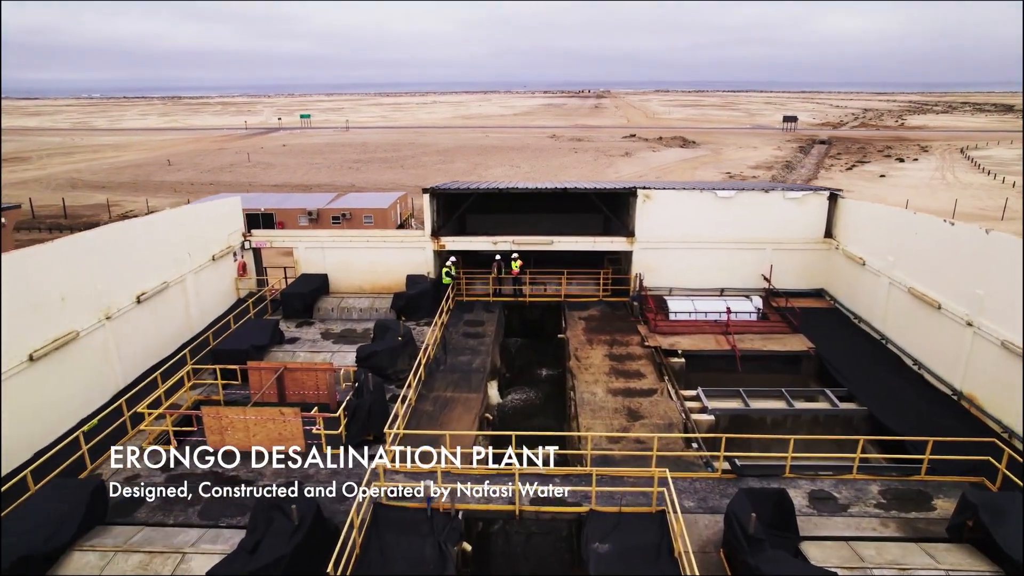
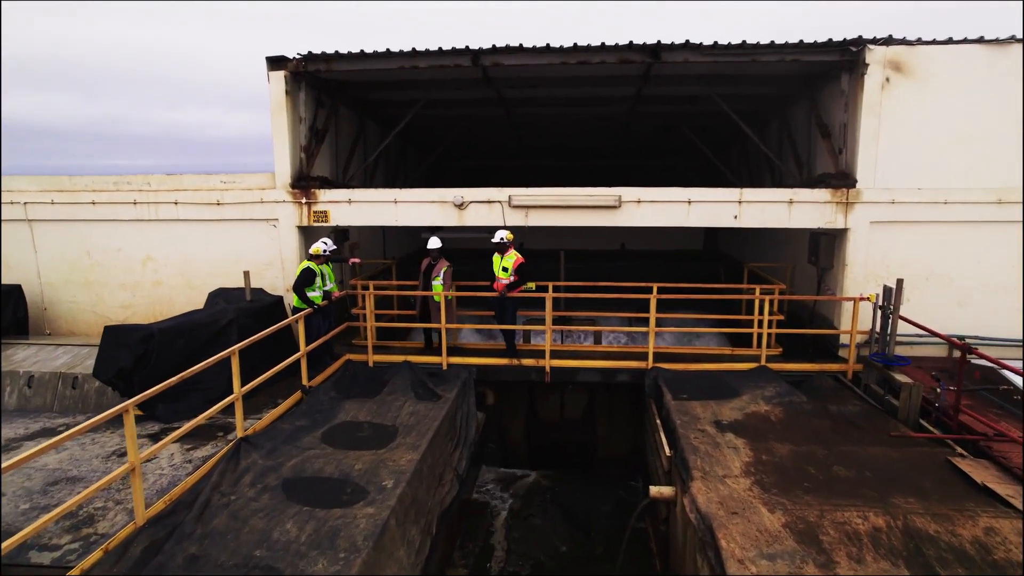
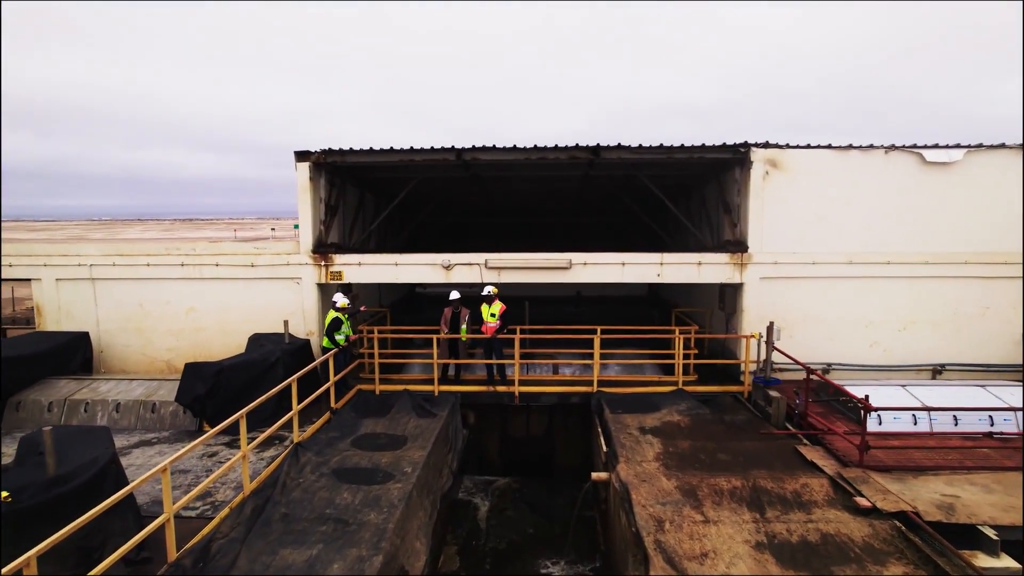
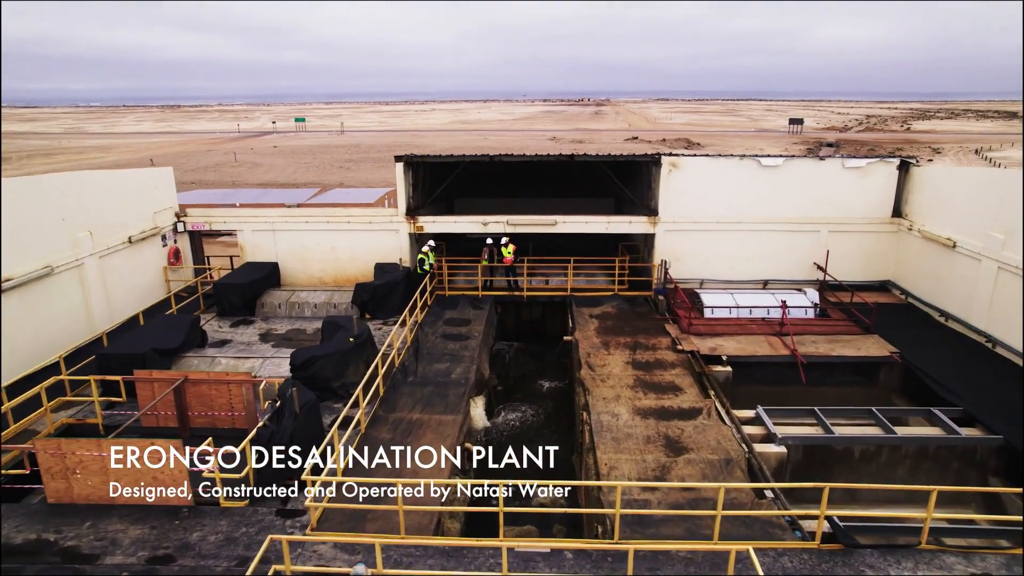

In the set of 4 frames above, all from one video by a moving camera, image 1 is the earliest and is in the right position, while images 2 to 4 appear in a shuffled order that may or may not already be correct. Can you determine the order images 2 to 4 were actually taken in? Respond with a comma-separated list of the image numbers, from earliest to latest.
4, 3, 2
